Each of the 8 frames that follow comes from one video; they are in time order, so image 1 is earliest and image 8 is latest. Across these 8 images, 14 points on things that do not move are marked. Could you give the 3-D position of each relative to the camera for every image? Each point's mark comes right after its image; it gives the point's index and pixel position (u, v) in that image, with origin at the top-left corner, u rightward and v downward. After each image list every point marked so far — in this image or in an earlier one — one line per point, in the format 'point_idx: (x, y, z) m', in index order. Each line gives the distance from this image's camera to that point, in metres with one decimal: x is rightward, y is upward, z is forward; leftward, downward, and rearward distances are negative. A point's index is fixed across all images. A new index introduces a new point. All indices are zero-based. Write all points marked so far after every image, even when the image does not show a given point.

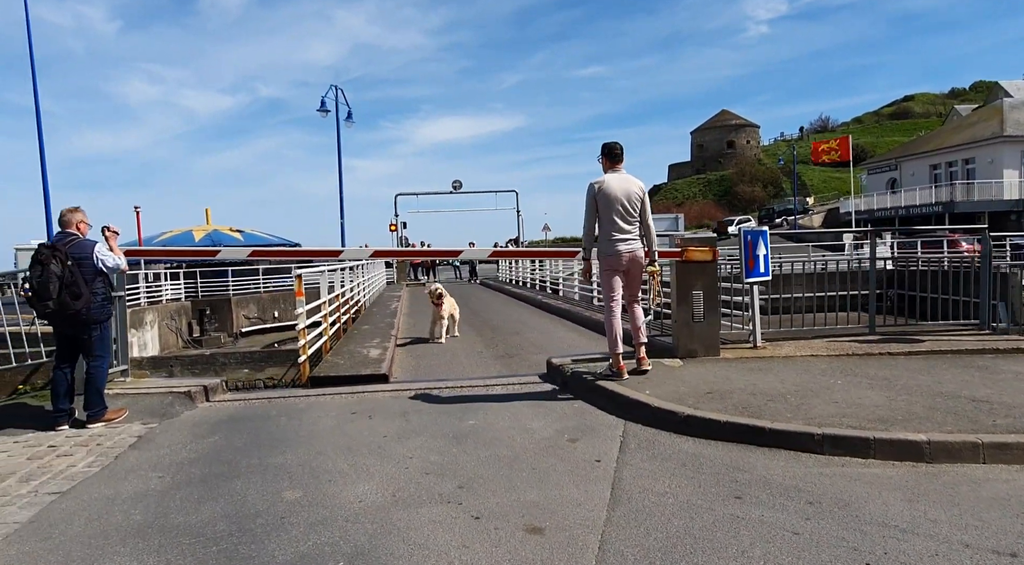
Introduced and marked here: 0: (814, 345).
0: (+3.0, -0.6, +6.4) m
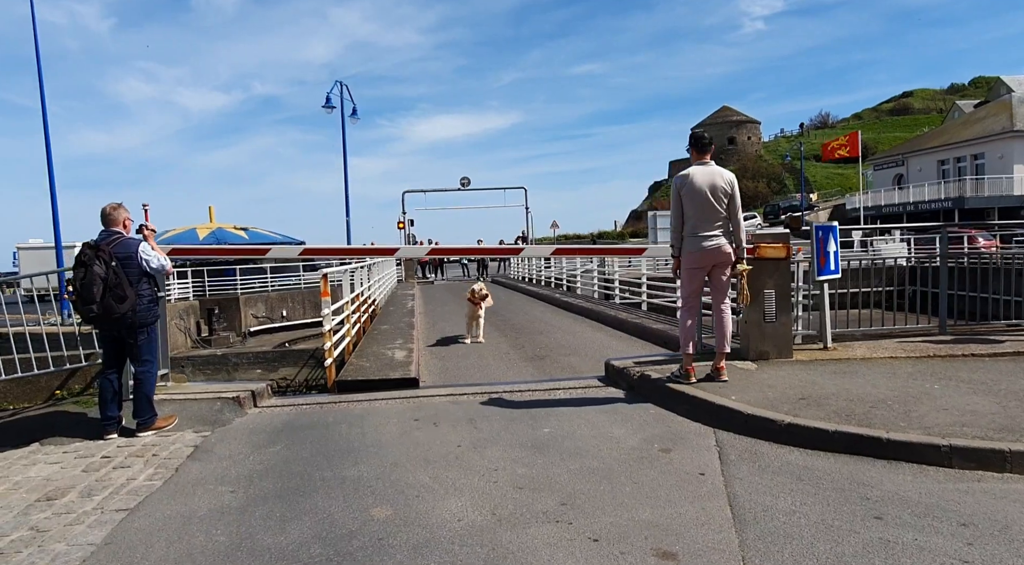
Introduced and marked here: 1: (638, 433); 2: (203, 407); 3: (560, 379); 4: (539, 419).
0: (+3.5, -0.6, +6.2) m
1: (+0.9, -1.0, +4.6) m
2: (-2.7, -1.1, +5.7) m
3: (+0.5, -1.1, +7.3) m
4: (+0.2, -1.1, +5.1) m
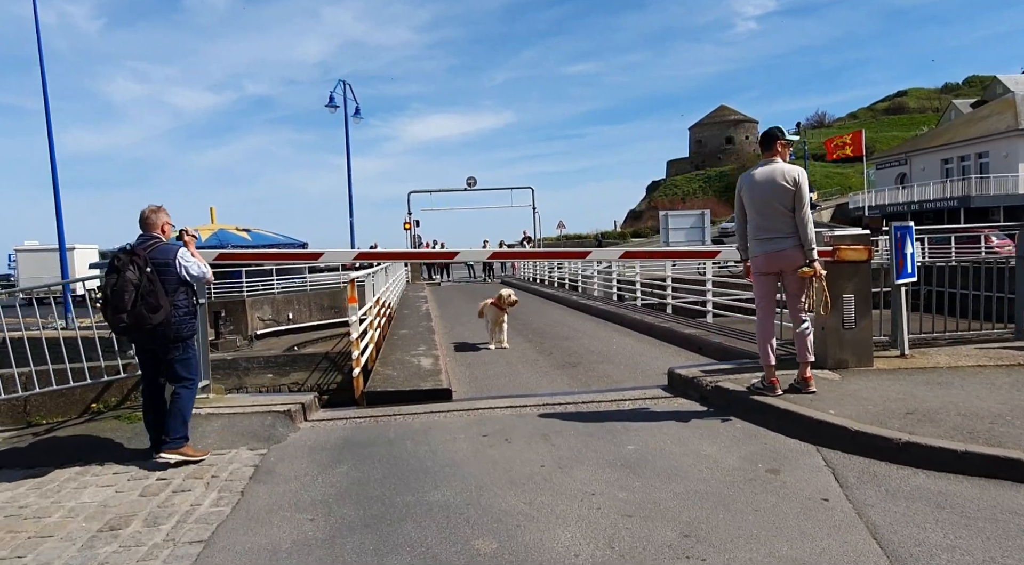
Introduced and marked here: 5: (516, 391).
0: (+4.1, -0.6, +5.9) m
1: (+1.4, -1.1, +4.3) m
2: (-2.1, -1.1, +5.4) m
3: (+1.0, -1.1, +7.0) m
4: (+0.8, -1.1, +4.8) m
5: (0.0, -1.2, +7.2) m
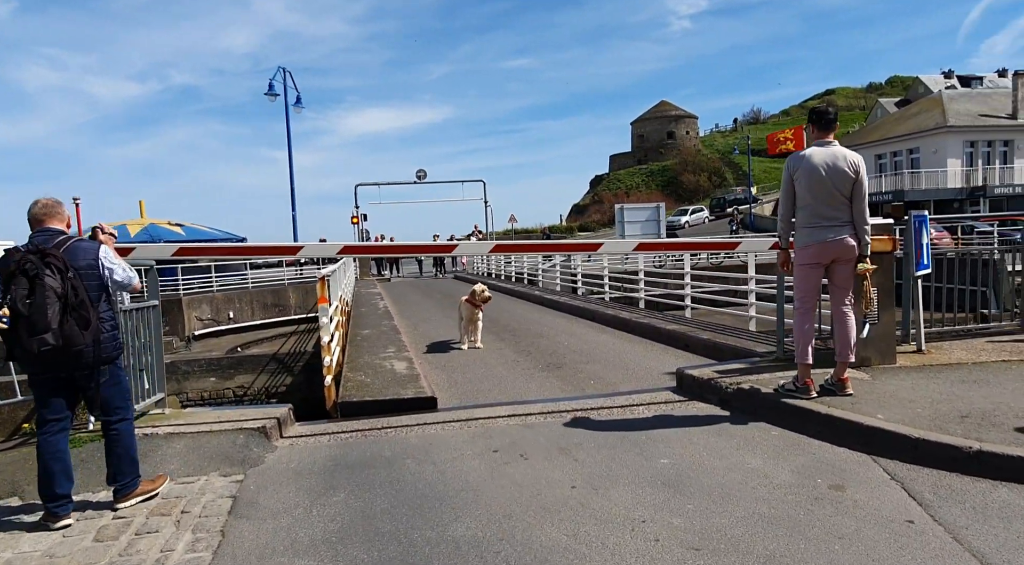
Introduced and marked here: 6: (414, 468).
0: (+4.1, -0.6, +5.7) m
1: (+1.6, -1.1, +3.9) m
2: (-2.0, -1.1, +4.7) m
3: (+1.0, -1.1, +6.5) m
4: (+0.9, -1.1, +4.3) m
5: (-0.1, -1.2, +6.7) m
6: (-0.6, -1.2, +4.2) m
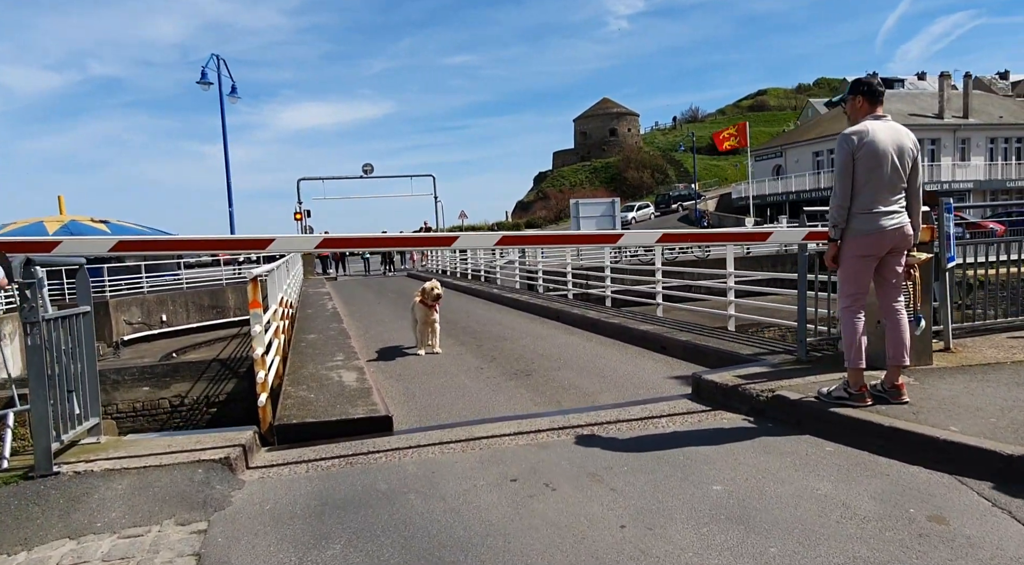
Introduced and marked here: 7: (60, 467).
0: (+4.1, -0.5, +5.4) m
1: (+1.7, -1.0, +3.3) m
2: (-1.9, -1.1, +3.8) m
3: (+0.9, -1.1, +5.9) m
4: (+1.0, -1.1, +3.7) m
5: (-0.2, -1.1, +6.0) m
6: (-0.5, -1.2, +3.5) m
7: (-2.7, -1.1, +4.0) m
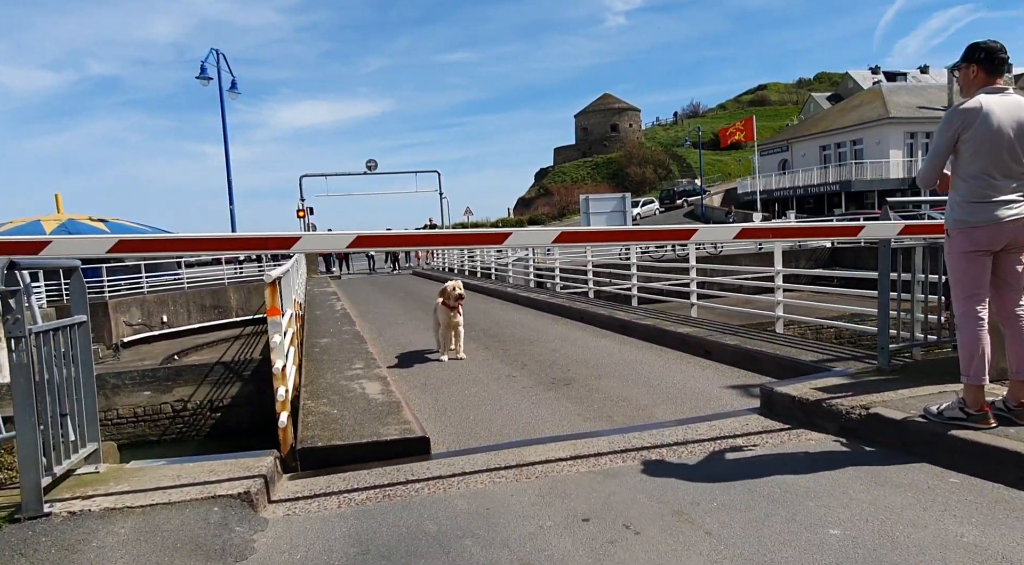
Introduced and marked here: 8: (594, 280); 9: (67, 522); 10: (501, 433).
0: (+4.4, -0.5, +4.8) m
1: (+2.1, -1.1, +2.8) m
2: (-1.6, -1.2, +3.3) m
3: (+1.3, -1.1, +5.3) m
4: (+1.3, -1.1, +3.2) m
5: (+0.1, -1.2, +5.4) m
6: (-0.1, -1.2, +2.9) m
7: (-2.4, -1.1, +3.4) m
8: (+1.8, 0.0, +14.6) m
9: (-2.2, -1.2, +3.2) m
10: (-0.1, -1.2, +5.2) m
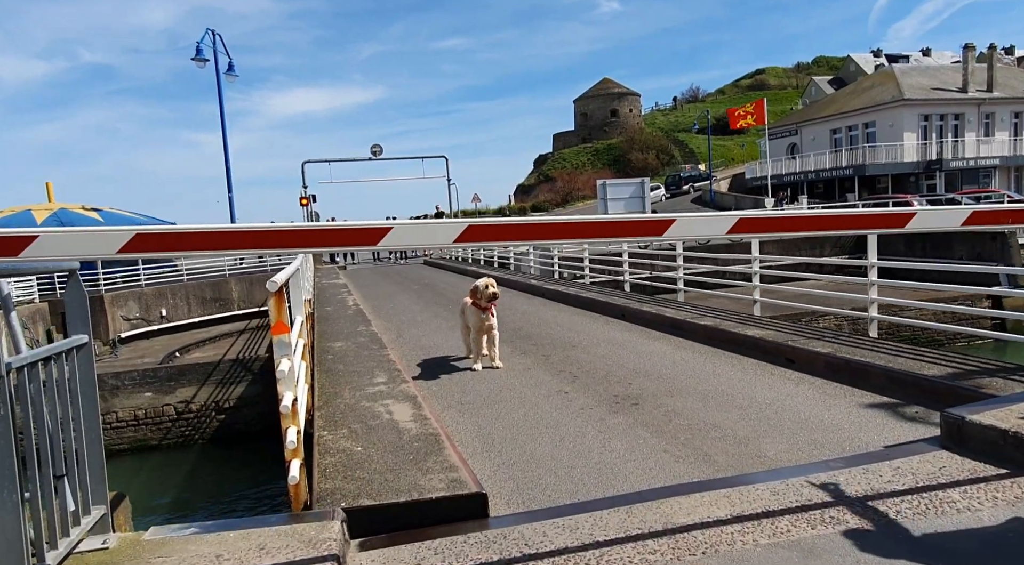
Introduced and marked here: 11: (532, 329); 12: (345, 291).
0: (+5.1, -0.5, +3.8) m
1: (+2.8, -1.1, +1.7) m
2: (-0.9, -1.2, +2.2) m
3: (+1.9, -1.1, +4.3) m
4: (+2.0, -1.1, +2.1) m
5: (+0.8, -1.2, +4.4) m
6: (+0.5, -1.3, +1.9) m
7: (-1.7, -1.2, +2.3) m
8: (+2.4, +0.2, +13.5) m
9: (-1.5, -1.2, +2.2) m
10: (+0.6, -1.2, +4.2) m
11: (+0.5, -0.7, +10.3) m
12: (-4.3, -0.2, +17.5) m
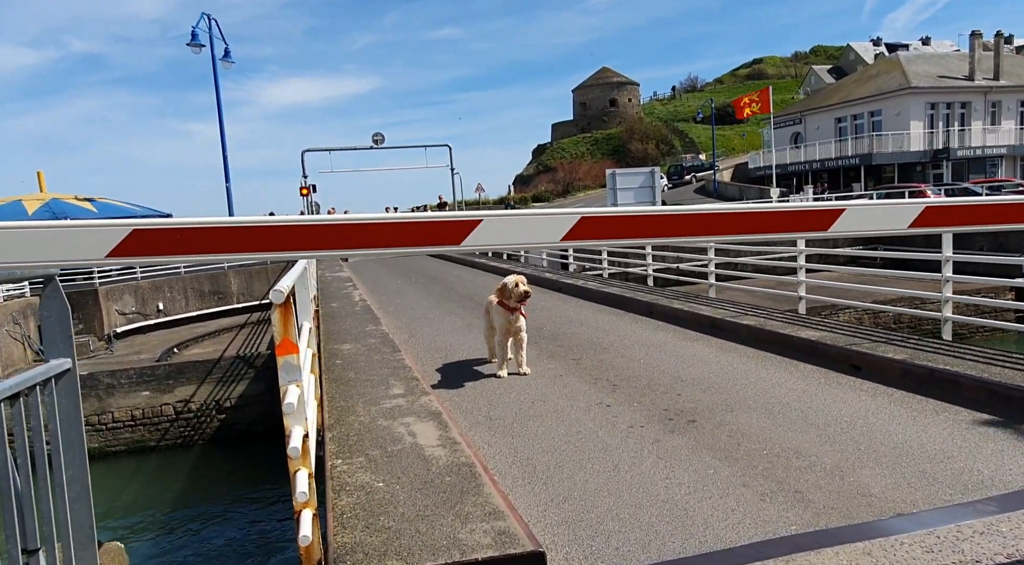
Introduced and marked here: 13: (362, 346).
0: (+5.3, -0.5, +3.0) m
1: (+3.1, -1.1, +0.9) m
2: (-0.6, -1.3, +1.4) m
3: (+2.2, -1.1, +3.5) m
4: (+2.3, -1.2, +1.3) m
5: (+1.1, -1.2, +3.6) m
6: (+0.8, -1.3, +1.1) m
7: (-1.4, -1.2, +1.5) m
8: (+2.6, +0.3, +12.7) m
9: (-1.2, -1.3, +1.3) m
10: (+0.9, -1.2, +3.3) m
11: (+0.8, -0.6, +9.5) m
12: (-4.0, 0.0, +16.6) m
13: (-1.8, -0.8, +8.3) m
